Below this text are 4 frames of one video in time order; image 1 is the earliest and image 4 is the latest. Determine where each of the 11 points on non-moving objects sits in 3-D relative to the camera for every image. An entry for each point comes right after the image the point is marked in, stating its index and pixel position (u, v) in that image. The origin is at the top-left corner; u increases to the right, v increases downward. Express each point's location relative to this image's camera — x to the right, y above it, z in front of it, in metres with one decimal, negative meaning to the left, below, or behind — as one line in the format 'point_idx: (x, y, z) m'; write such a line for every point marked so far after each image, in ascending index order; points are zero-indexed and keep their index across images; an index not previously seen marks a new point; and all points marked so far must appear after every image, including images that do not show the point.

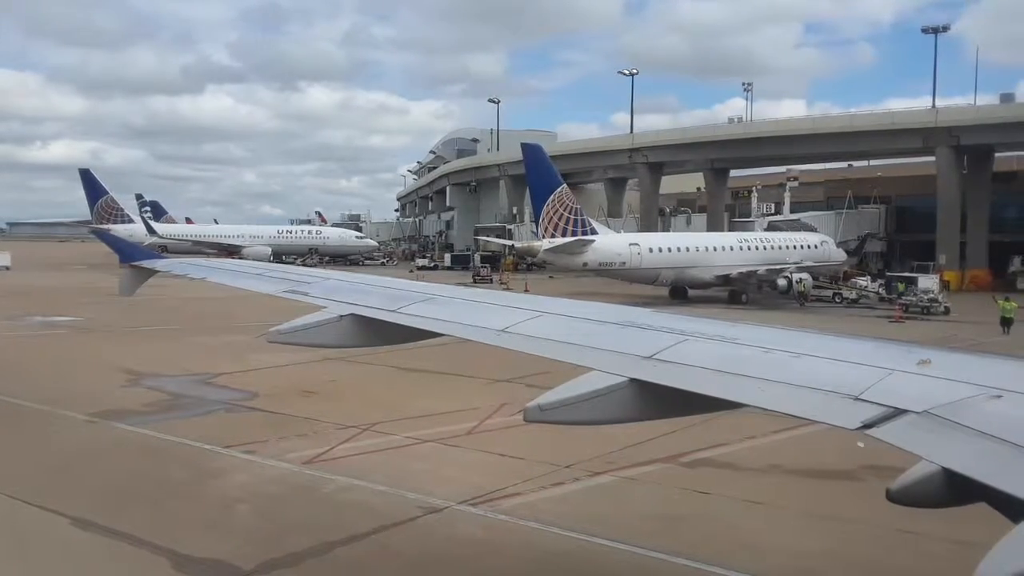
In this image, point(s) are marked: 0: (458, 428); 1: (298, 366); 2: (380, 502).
0: (-0.8, -2.1, +12.4) m
1: (-4.5, -1.7, +17.7) m
2: (-1.4, -2.3, +9.0) m
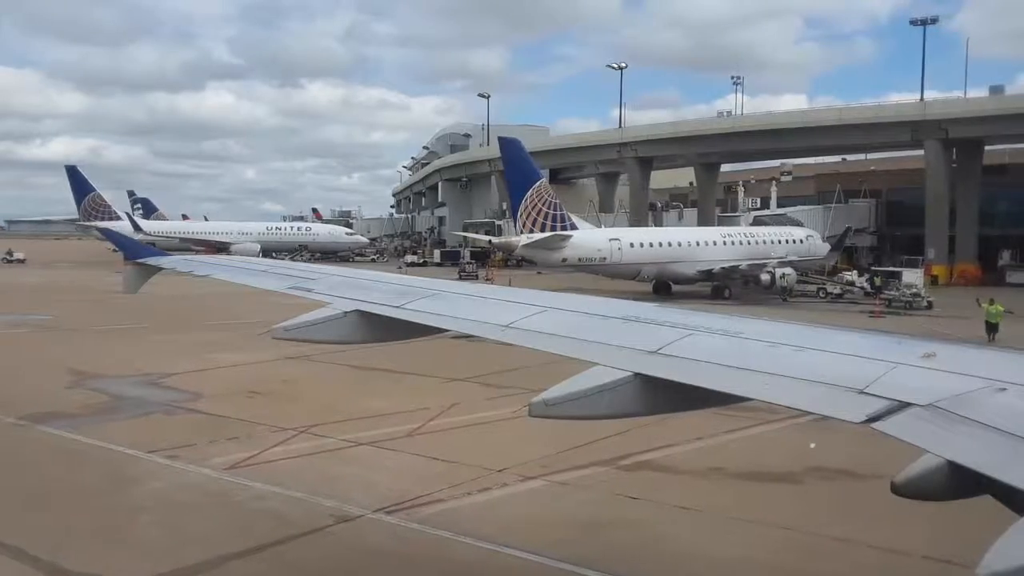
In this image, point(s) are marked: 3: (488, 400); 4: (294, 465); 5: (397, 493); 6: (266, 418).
0: (-1.7, -2.1, +12.1) m
1: (-5.4, -1.6, +17.4) m
2: (-2.3, -2.3, +8.7) m
3: (-0.4, -1.9, +14.3) m
4: (-2.7, -2.2, +10.2) m
5: (-1.3, -2.3, +9.2) m
6: (-3.7, -2.0, +12.6) m
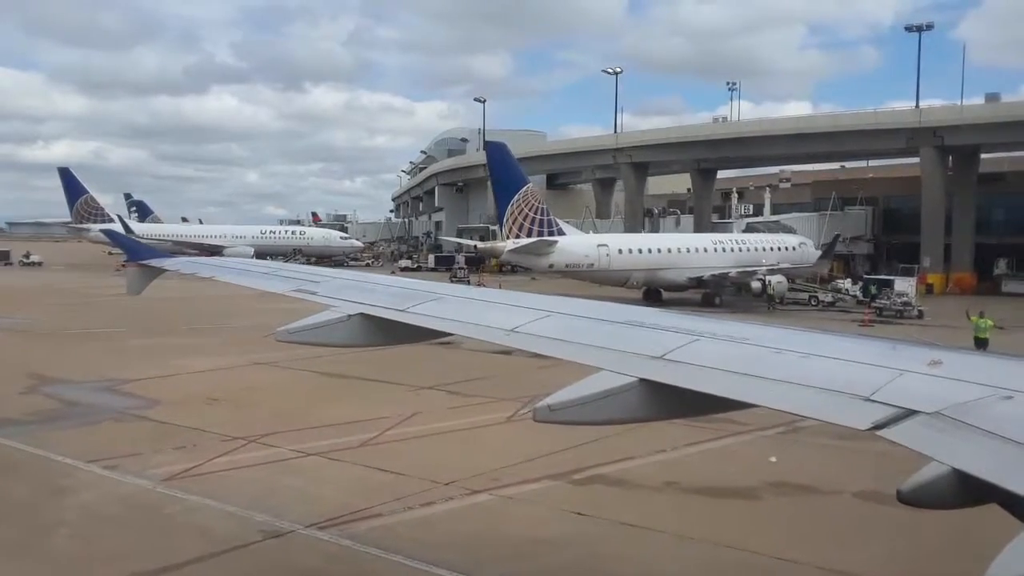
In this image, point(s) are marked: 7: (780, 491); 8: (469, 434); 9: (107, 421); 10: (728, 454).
0: (-2.3, -2.1, +11.7) m
1: (-6.0, -1.7, +17.1) m
2: (-2.9, -2.4, +8.3) m
3: (-1.0, -2.1, +14.0) m
4: (-3.3, -2.2, +9.9) m
5: (-1.9, -2.4, +8.9) m
6: (-4.3, -2.1, +12.3) m
7: (+3.2, -2.4, +9.7) m
8: (-0.6, -2.2, +12.3) m
9: (-6.1, -2.0, +12.5) m
10: (+3.0, -2.3, +11.3) m
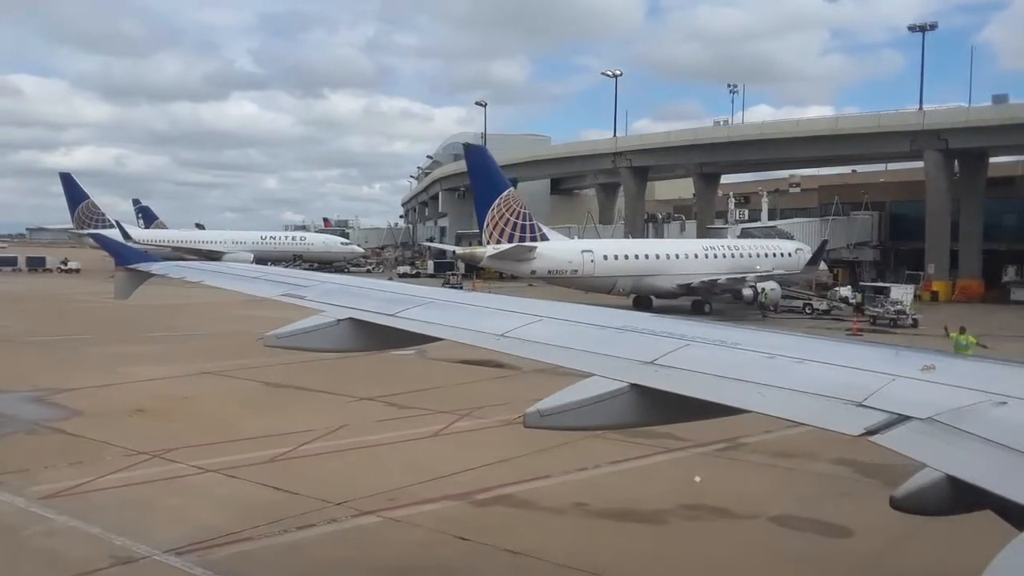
0: (-3.4, -2.3, +11.2) m
1: (-7.0, -1.8, +16.7) m
2: (-4.1, -2.5, +7.8) m
3: (-2.1, -2.2, +13.5) m
4: (-4.5, -2.3, +9.4) m
5: (-3.1, -2.4, +8.4) m
6: (-5.4, -2.2, +11.8) m
7: (+2.0, -2.5, +9.1) m
8: (-1.7, -2.3, +11.8) m
9: (-7.2, -2.1, +12.0) m
10: (+1.8, -2.4, +10.6) m
